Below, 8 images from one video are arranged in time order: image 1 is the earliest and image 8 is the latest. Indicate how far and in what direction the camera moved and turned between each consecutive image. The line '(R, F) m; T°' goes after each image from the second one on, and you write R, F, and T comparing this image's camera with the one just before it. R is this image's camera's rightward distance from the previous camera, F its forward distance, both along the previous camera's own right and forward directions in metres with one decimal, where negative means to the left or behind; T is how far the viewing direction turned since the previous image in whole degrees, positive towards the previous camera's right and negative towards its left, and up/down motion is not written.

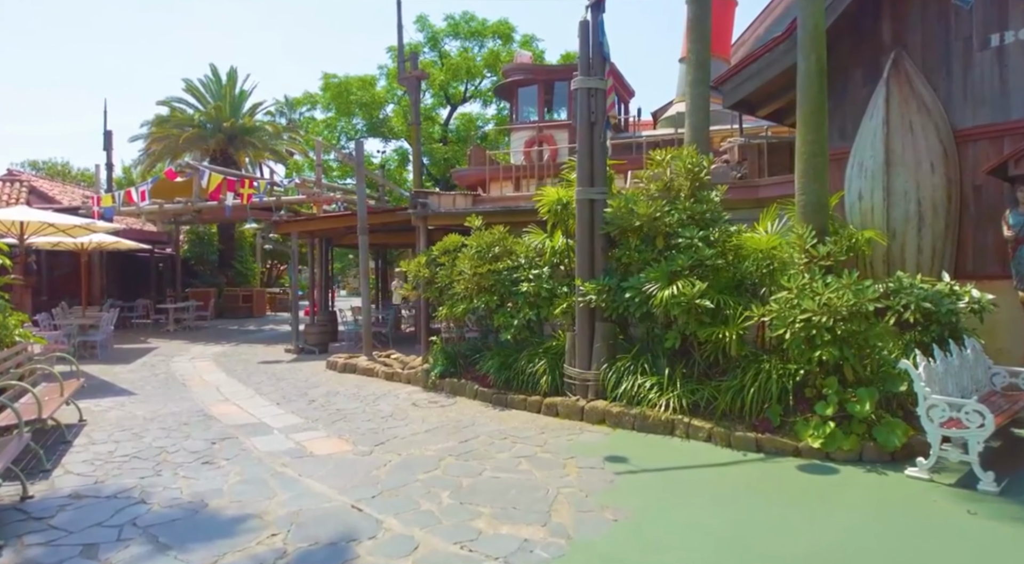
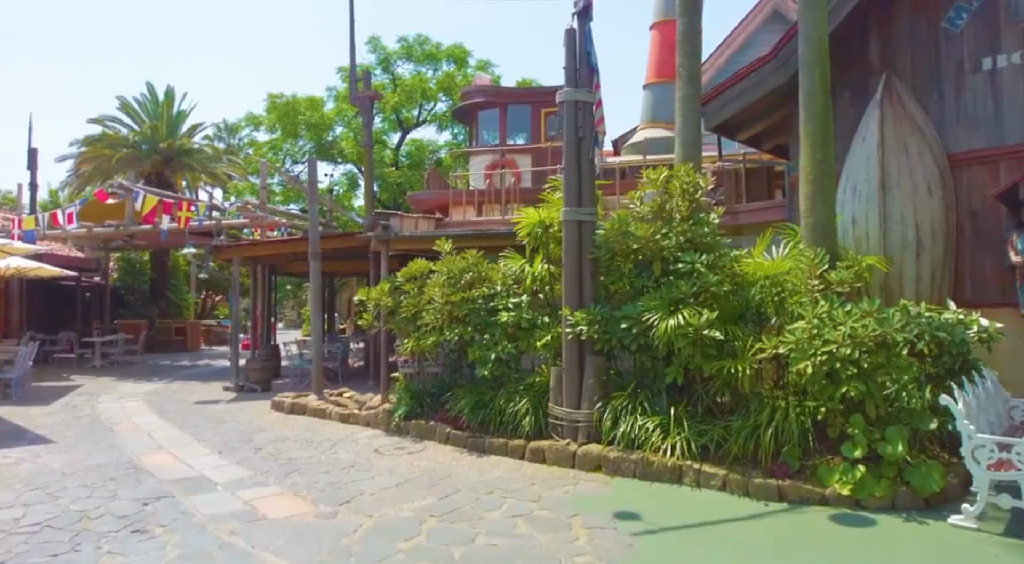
(-0.3, +0.7) m; +5°
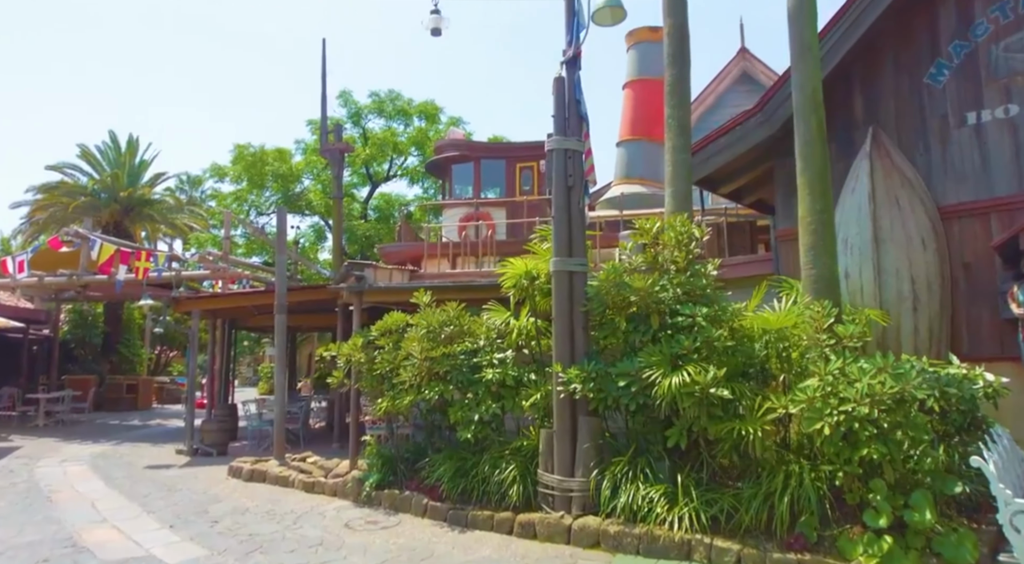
(-0.2, +0.4) m; +3°
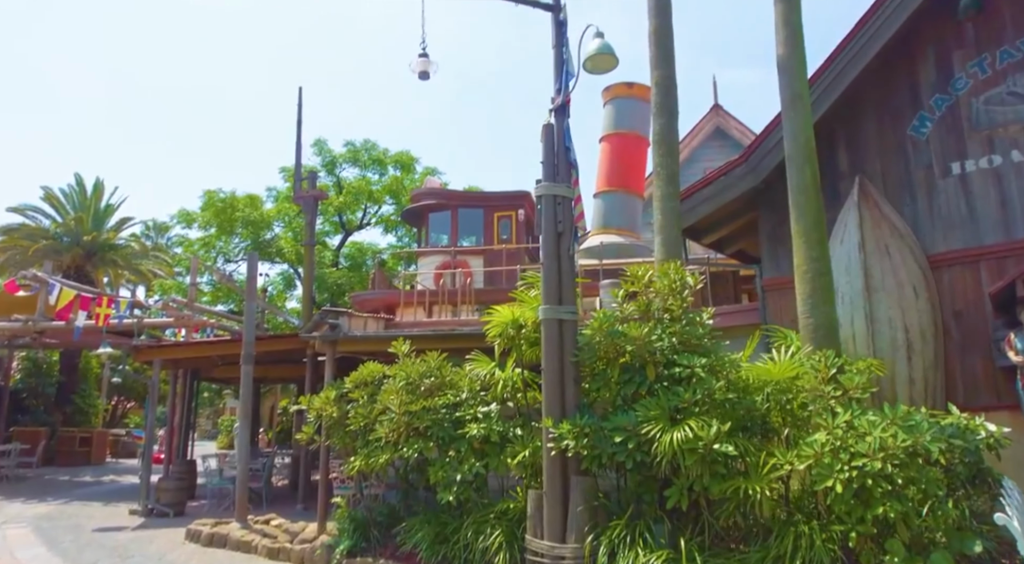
(-0.1, +0.3) m; +2°
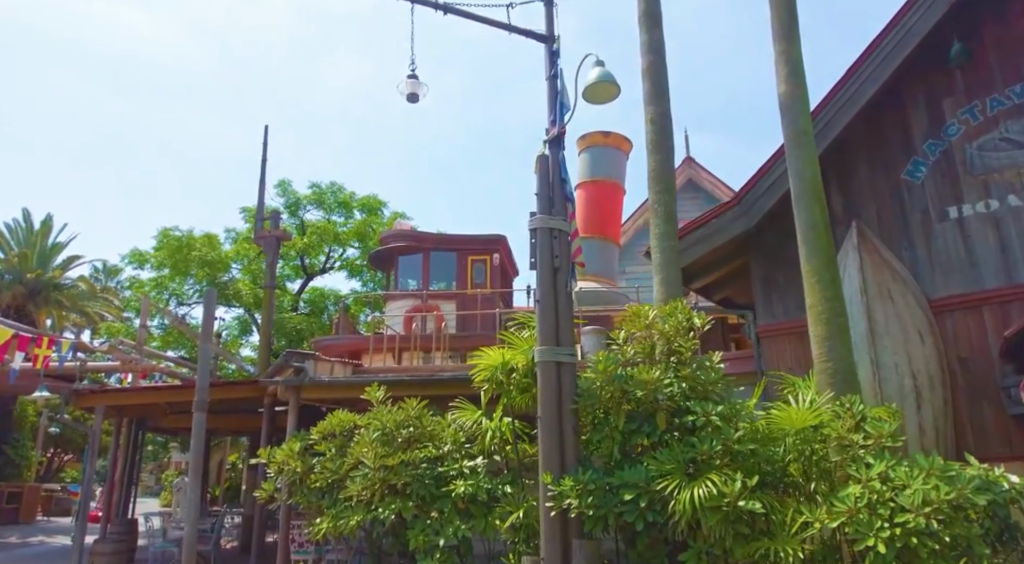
(-0.2, +0.5) m; +3°
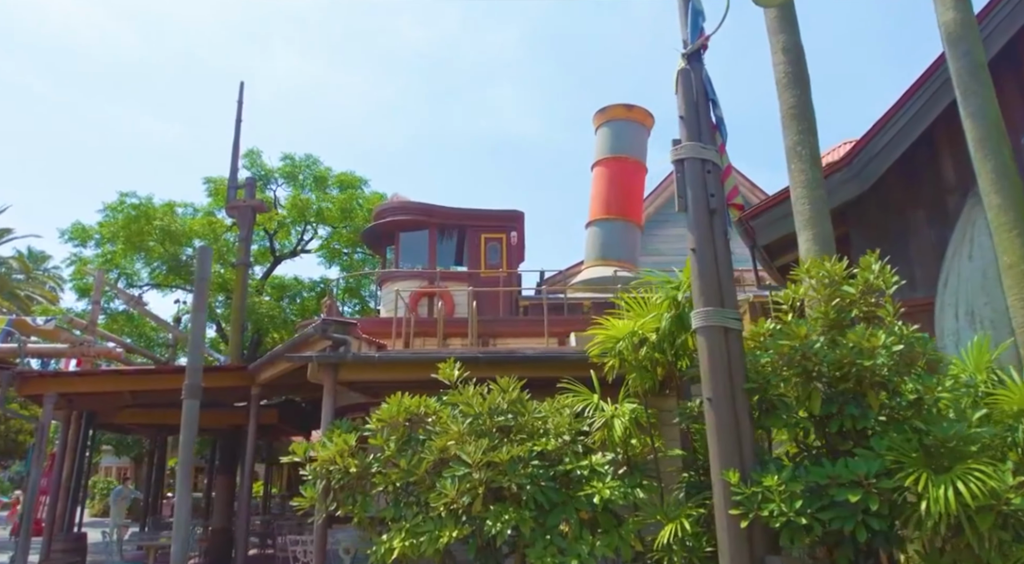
(-1.2, +1.3) m; +5°
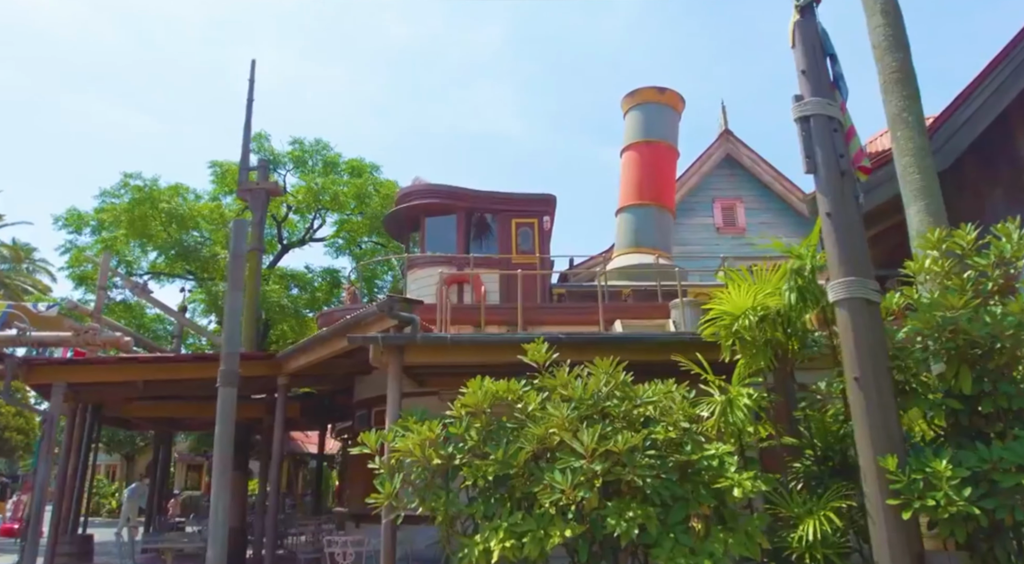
(-0.7, +0.5) m; +1°
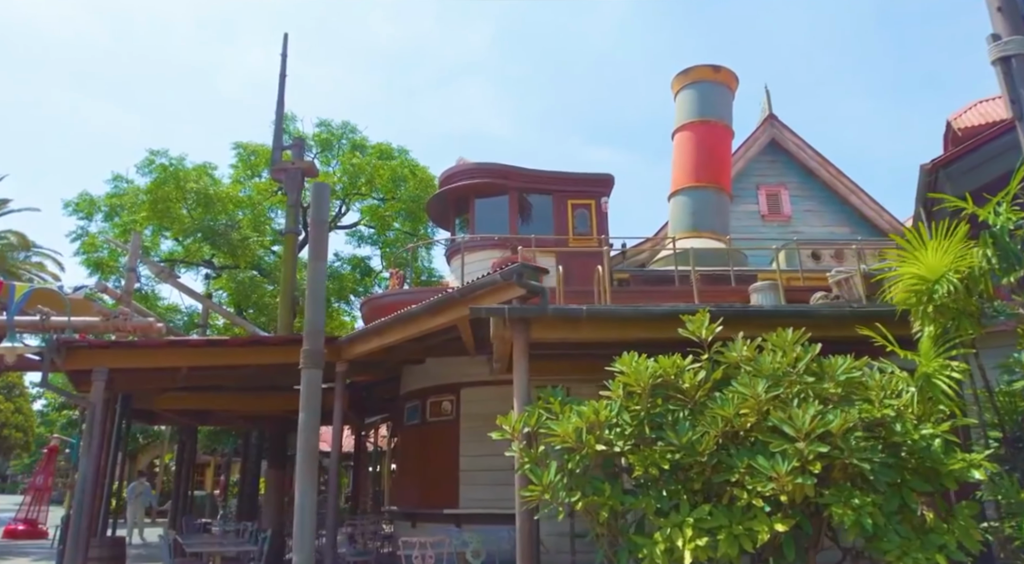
(-0.9, +0.5) m; +1°
